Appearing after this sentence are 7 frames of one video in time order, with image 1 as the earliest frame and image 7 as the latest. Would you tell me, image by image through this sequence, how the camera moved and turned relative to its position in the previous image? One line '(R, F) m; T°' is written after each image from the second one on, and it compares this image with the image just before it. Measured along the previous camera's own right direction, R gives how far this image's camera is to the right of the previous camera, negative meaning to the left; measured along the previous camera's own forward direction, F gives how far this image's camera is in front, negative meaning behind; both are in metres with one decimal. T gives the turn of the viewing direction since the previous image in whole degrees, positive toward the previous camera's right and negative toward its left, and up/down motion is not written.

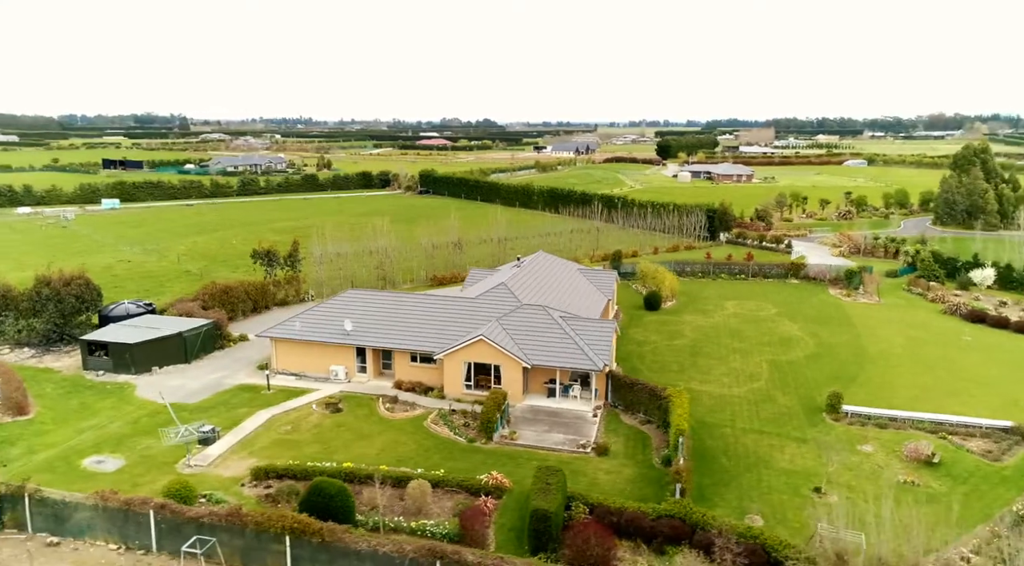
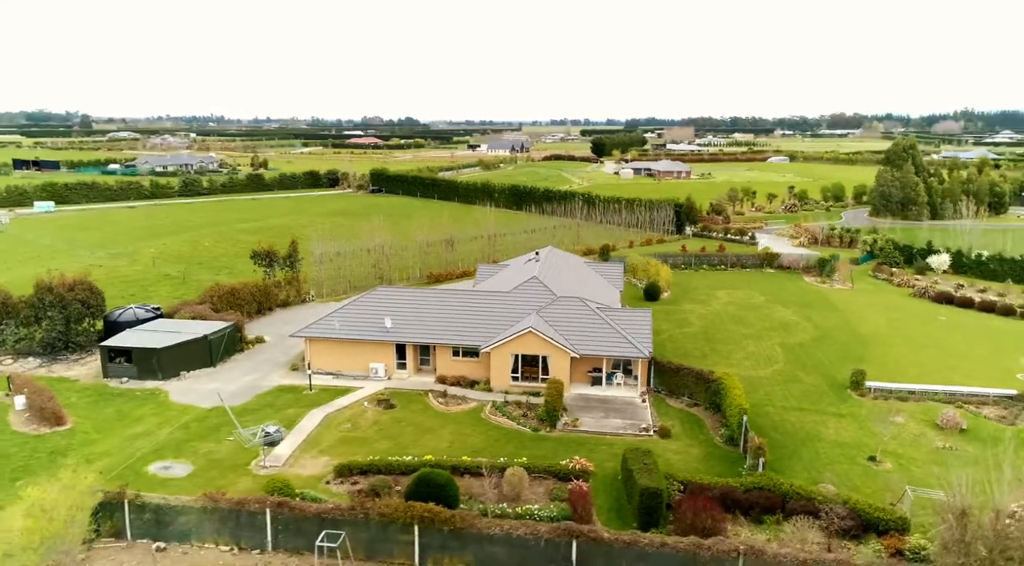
(-5.3, -0.5) m; +6°
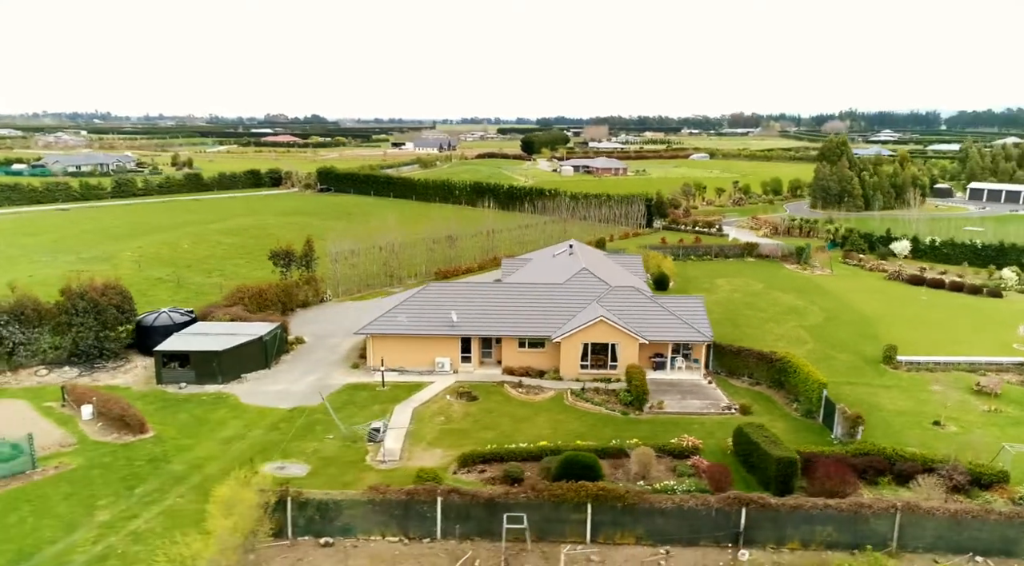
(-7.1, -0.4) m; +7°
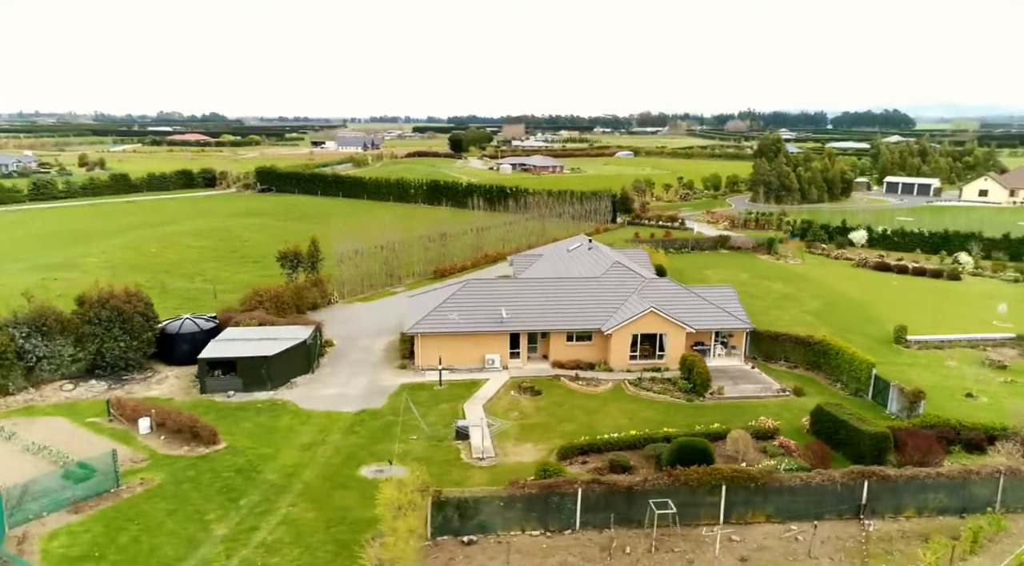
(-6.3, +0.3) m; +7°
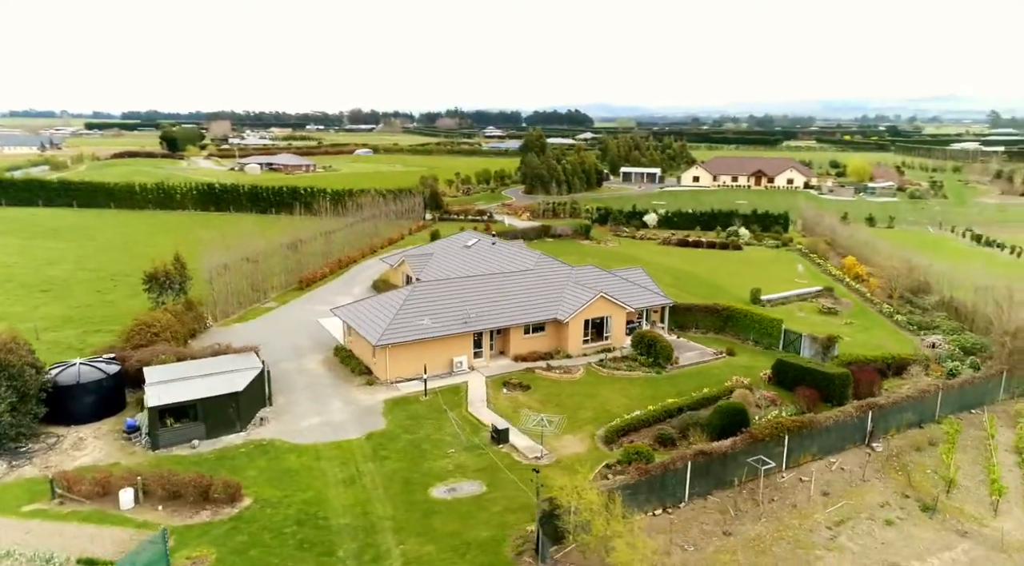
(-10.9, +2.5) m; +23°
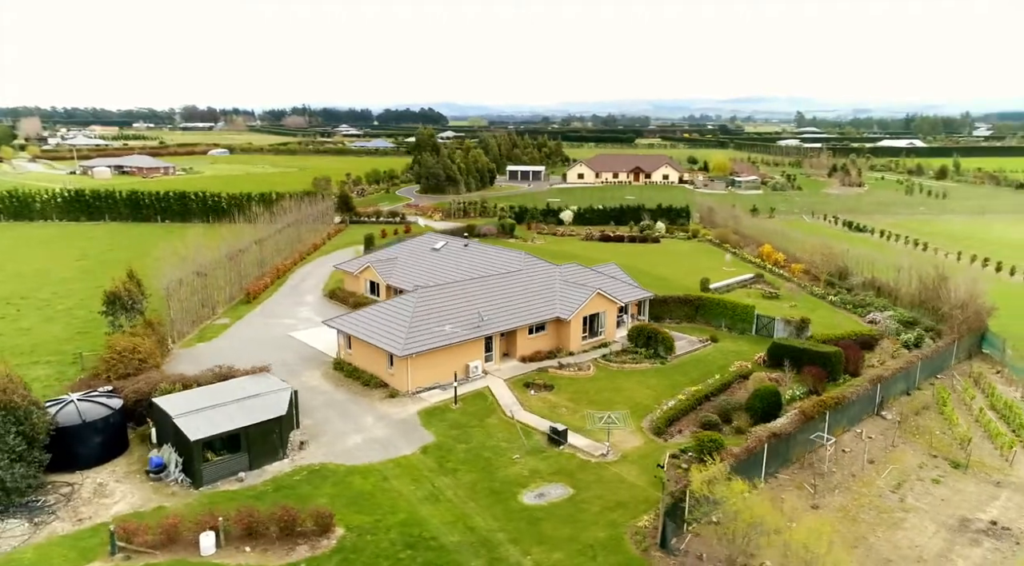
(-7.0, +0.9) m; +12°
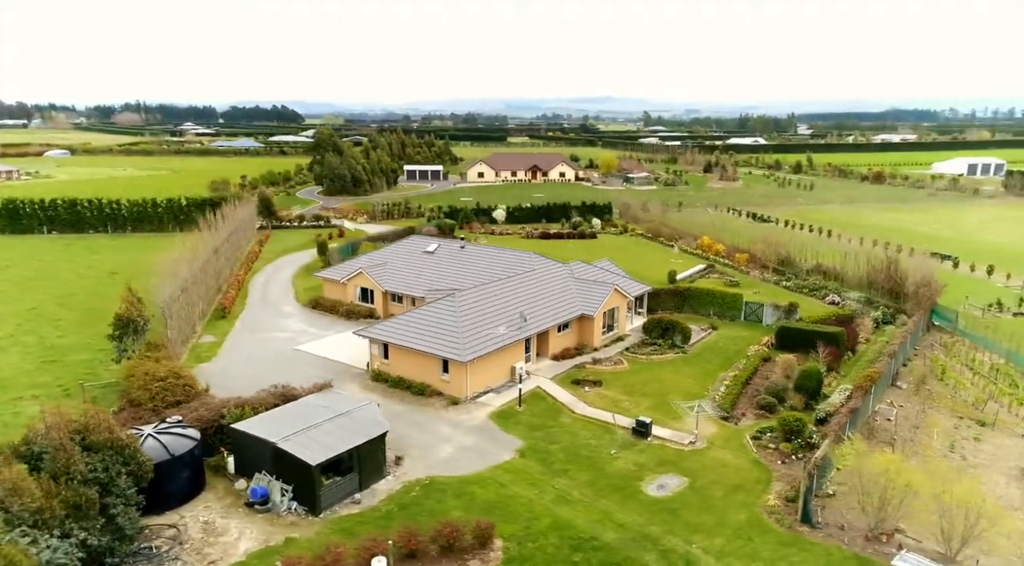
(-8.0, +0.8) m; +11°
